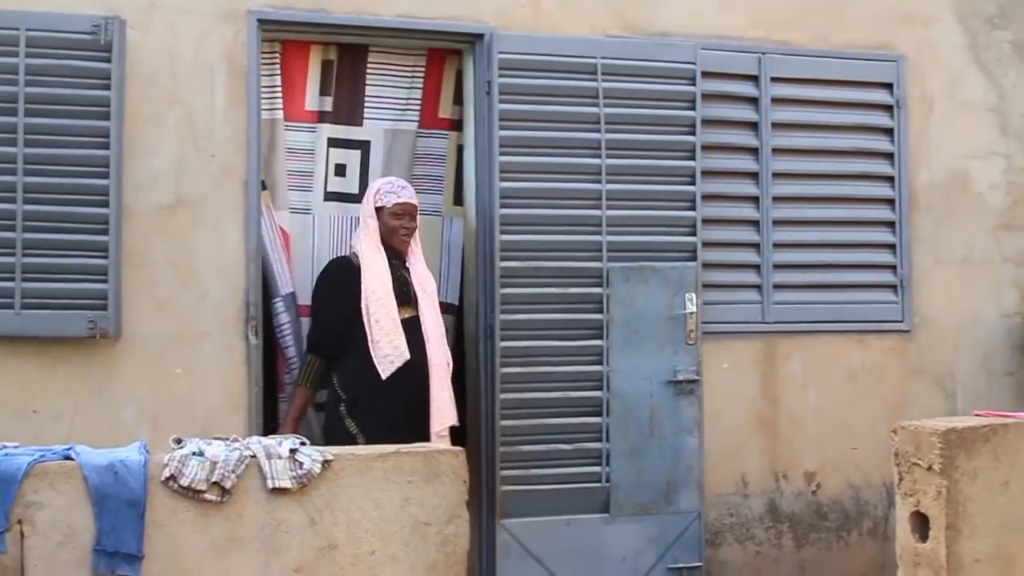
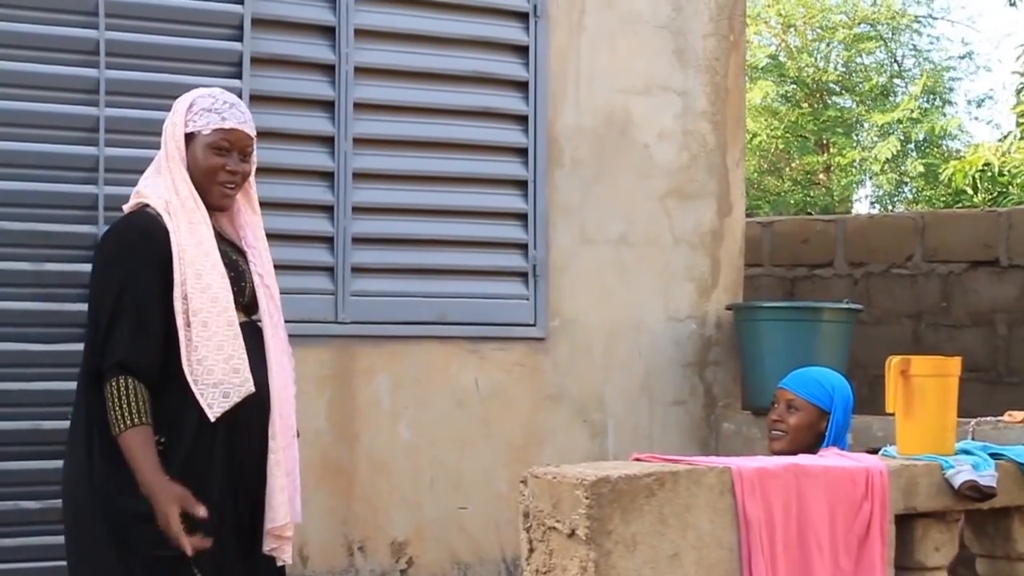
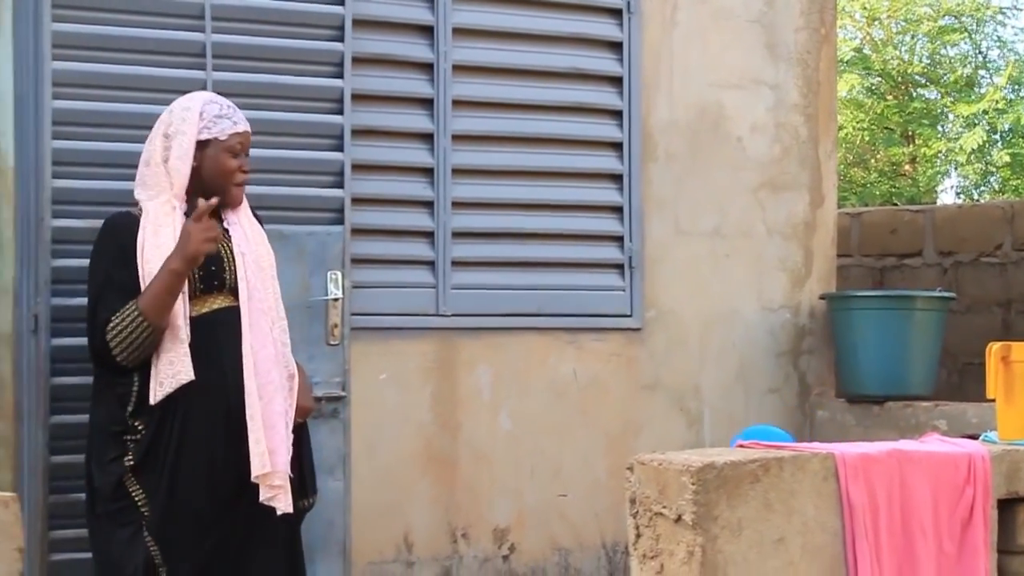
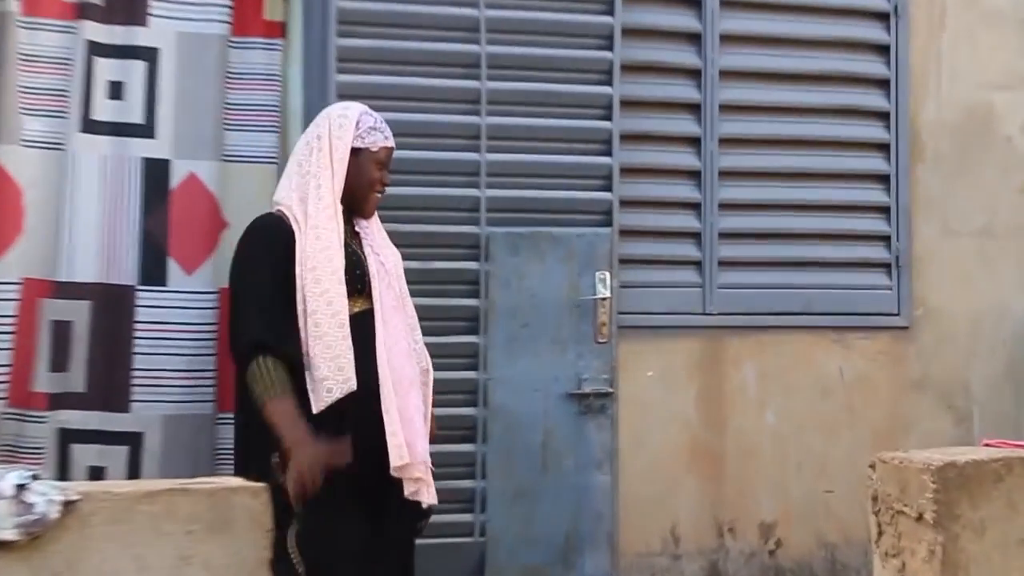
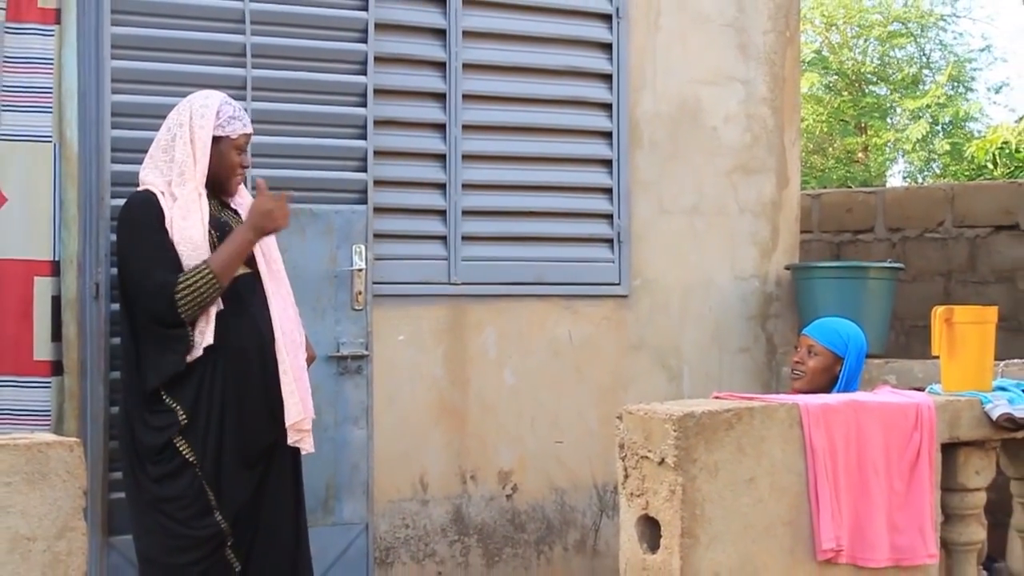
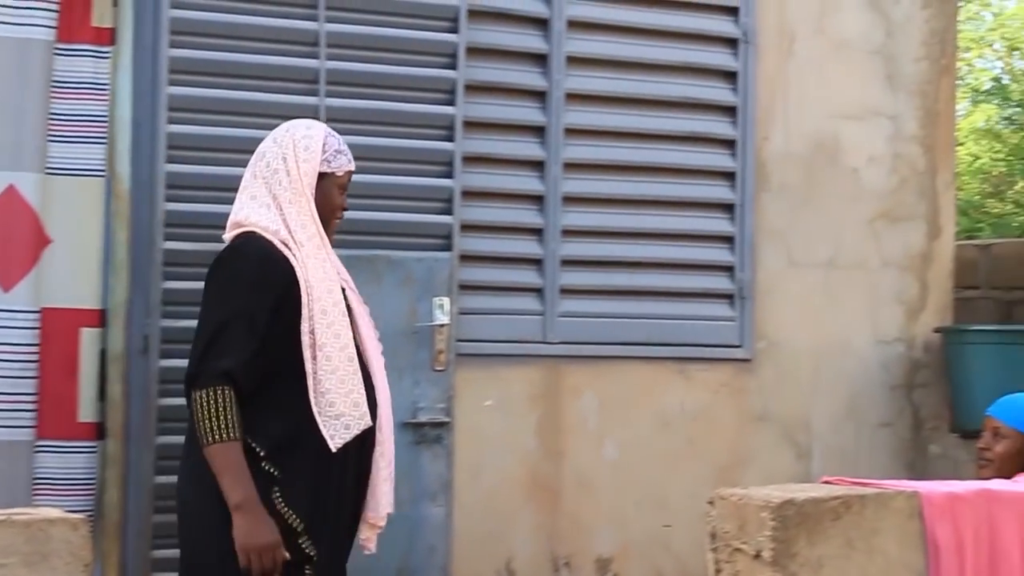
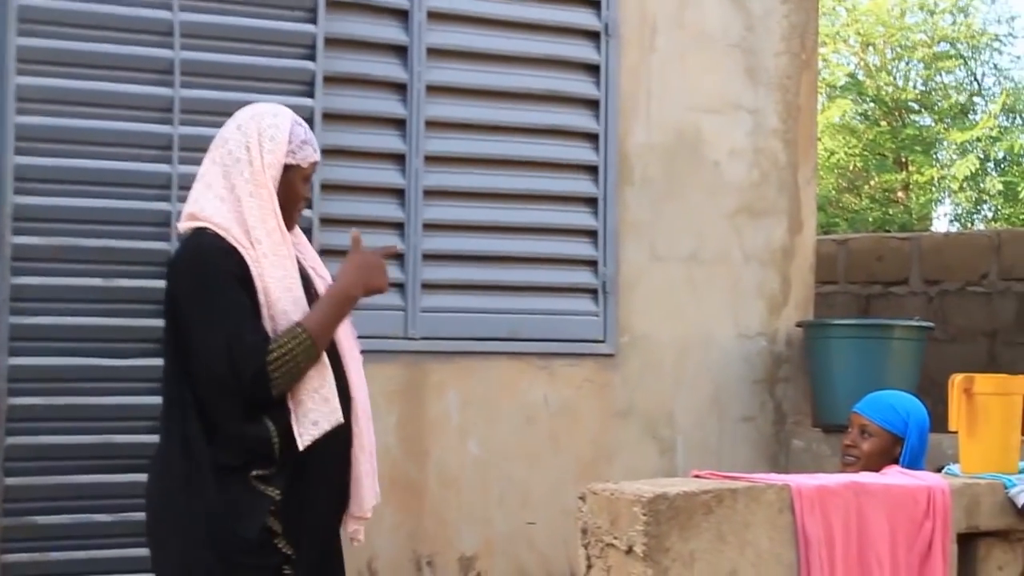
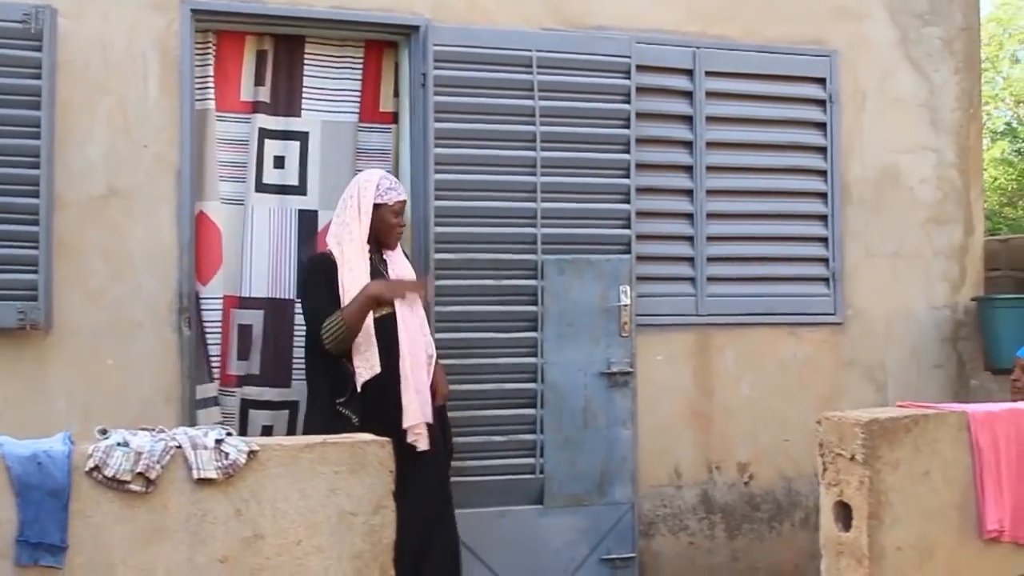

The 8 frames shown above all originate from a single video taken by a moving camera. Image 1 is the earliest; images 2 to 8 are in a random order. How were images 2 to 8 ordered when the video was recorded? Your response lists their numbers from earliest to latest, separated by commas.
8, 4, 6, 7, 2, 3, 5
